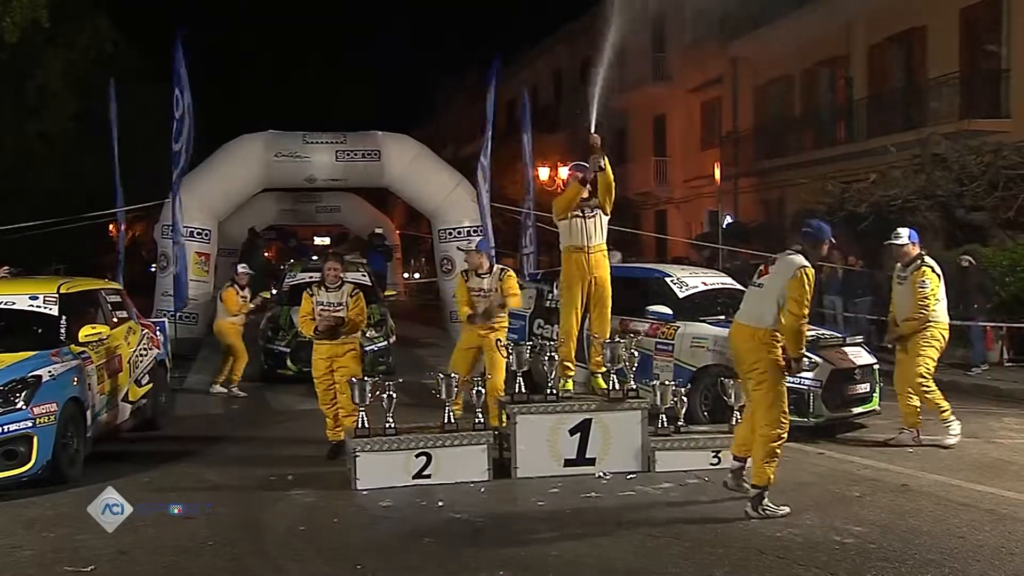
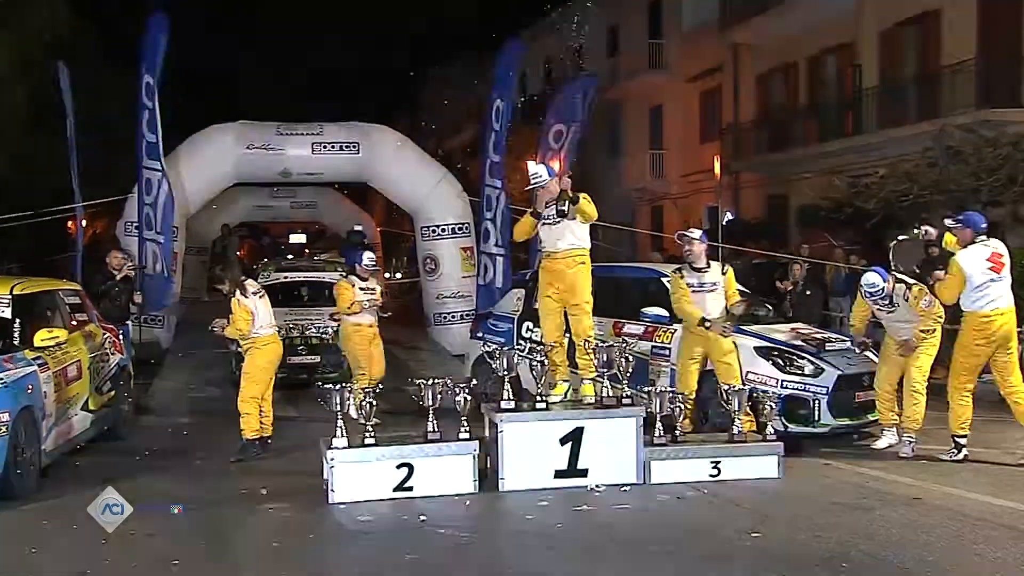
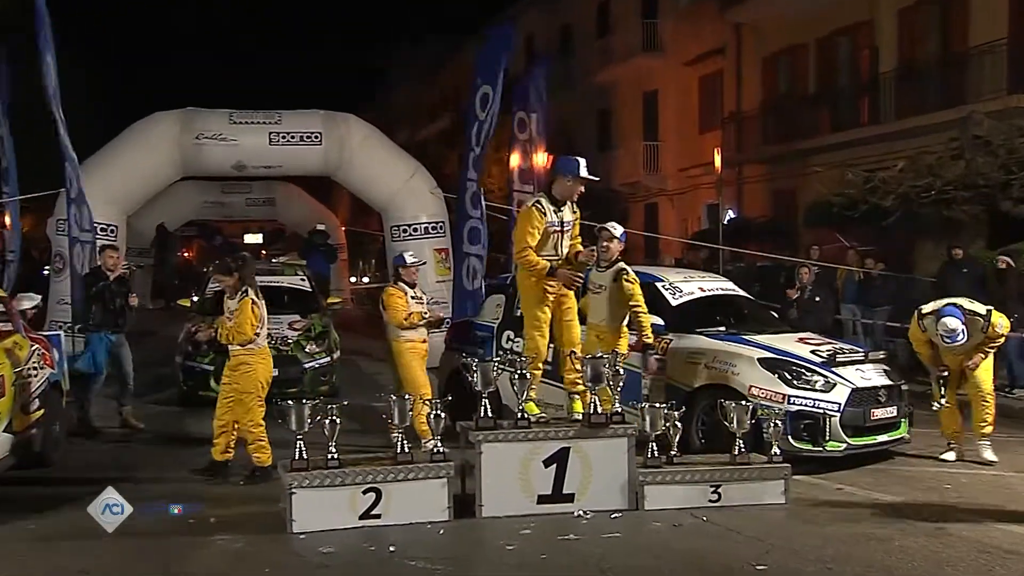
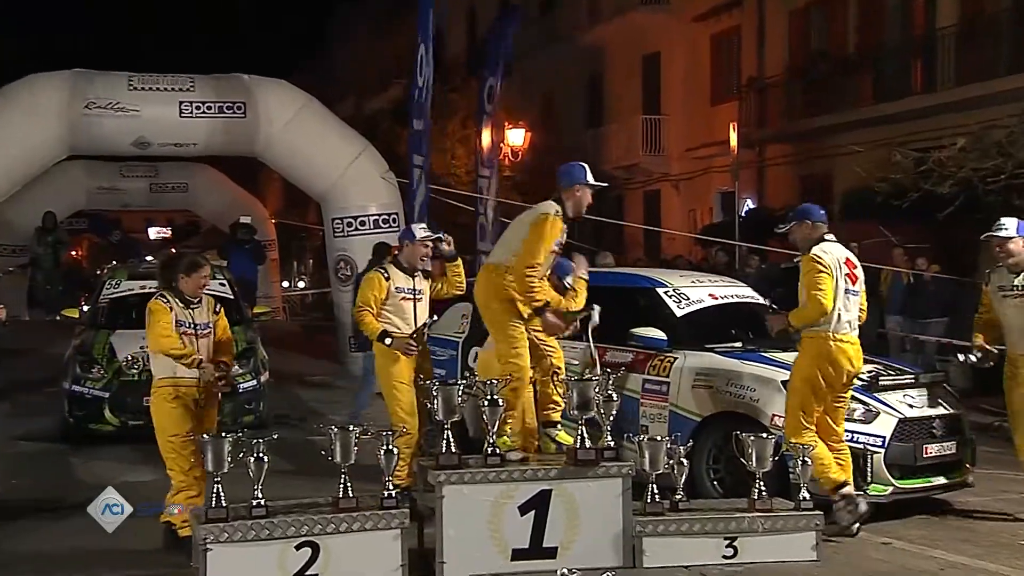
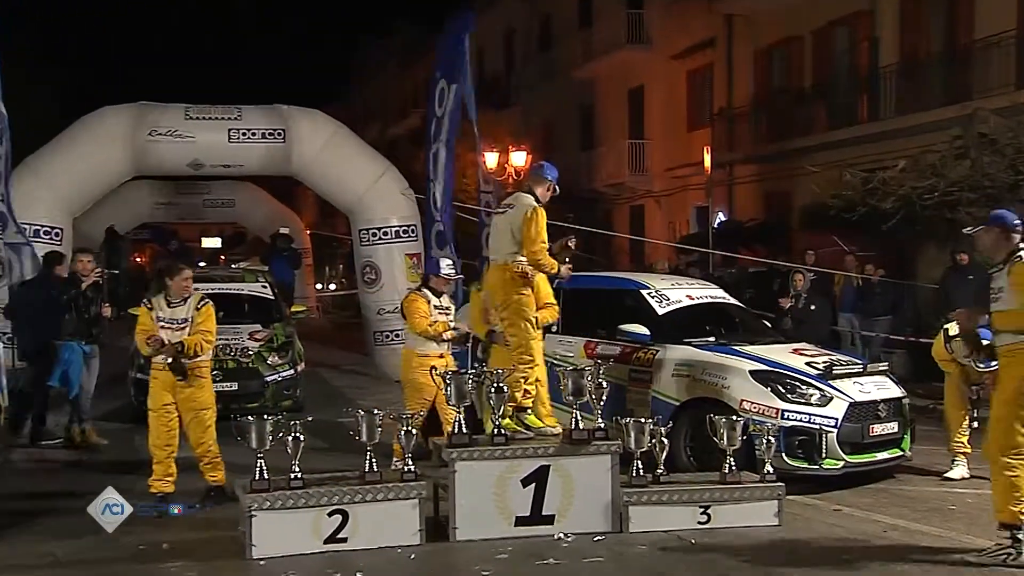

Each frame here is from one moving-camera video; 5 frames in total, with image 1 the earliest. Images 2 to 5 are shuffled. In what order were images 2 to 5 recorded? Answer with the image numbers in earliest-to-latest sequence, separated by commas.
2, 3, 5, 4
